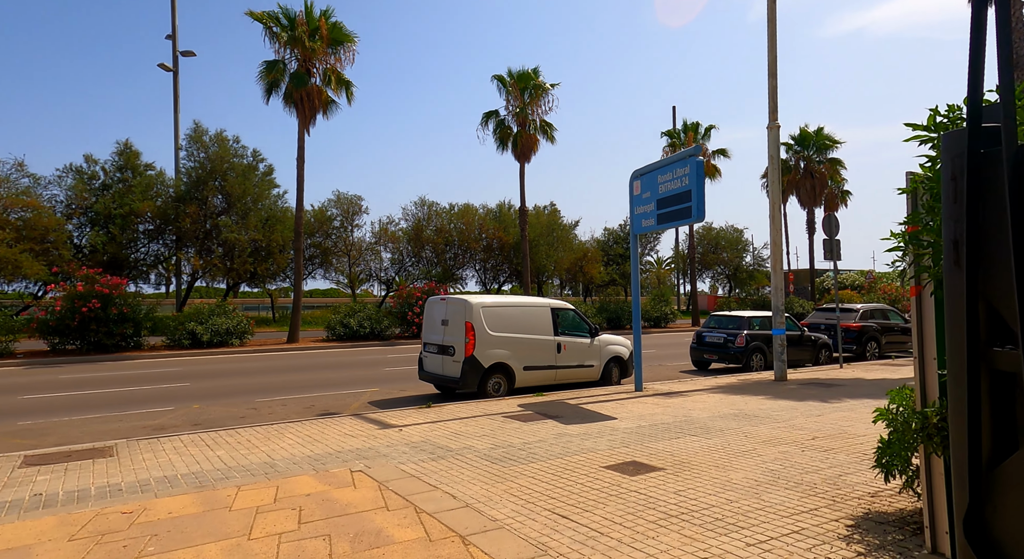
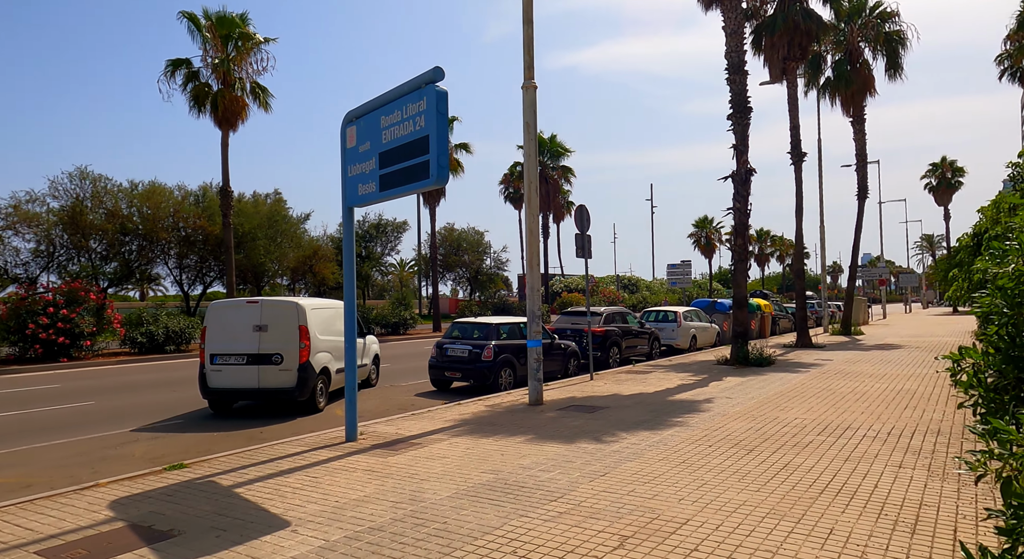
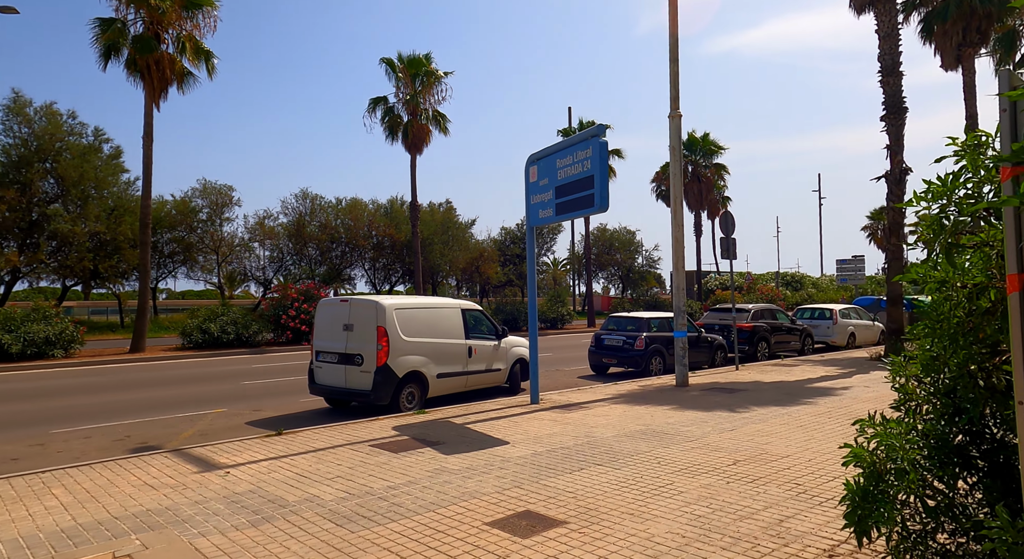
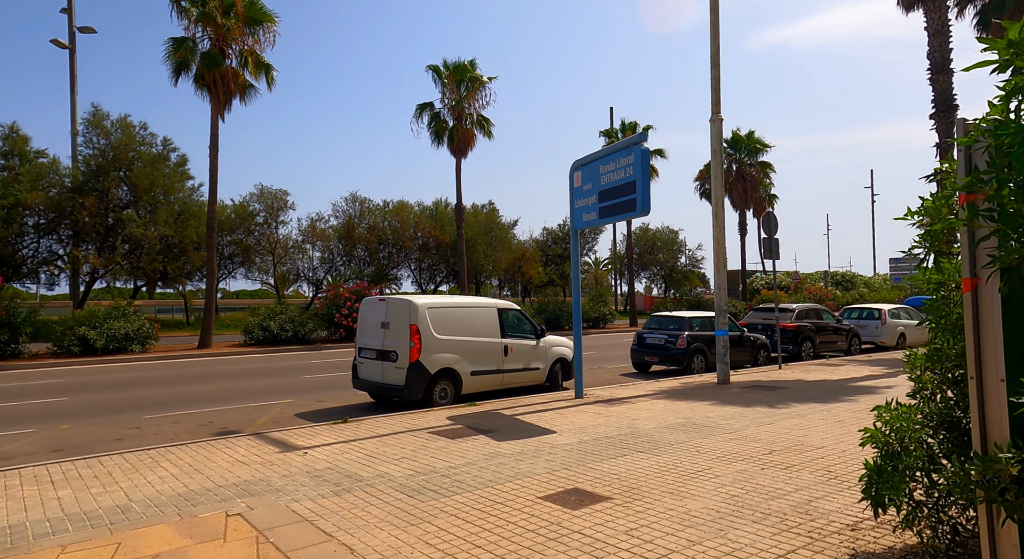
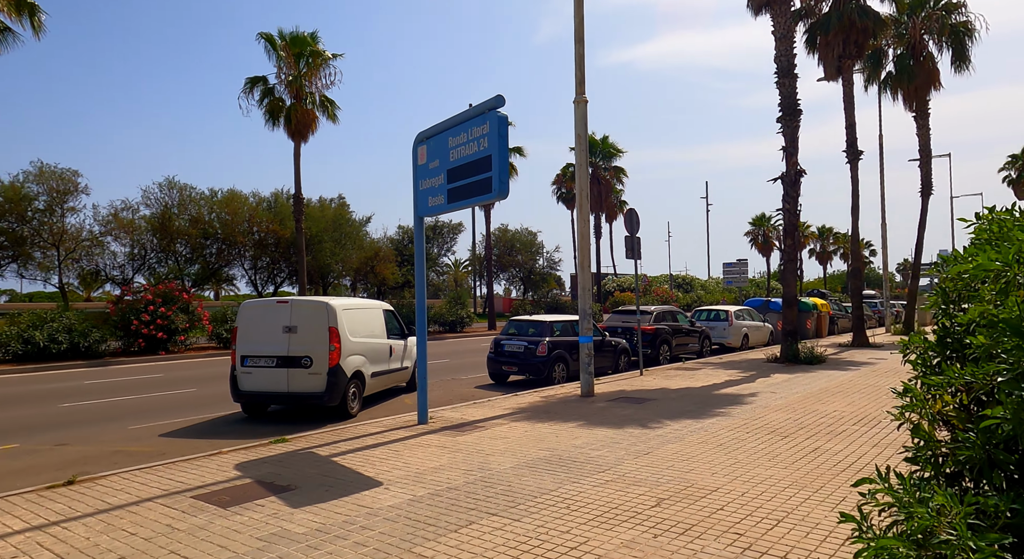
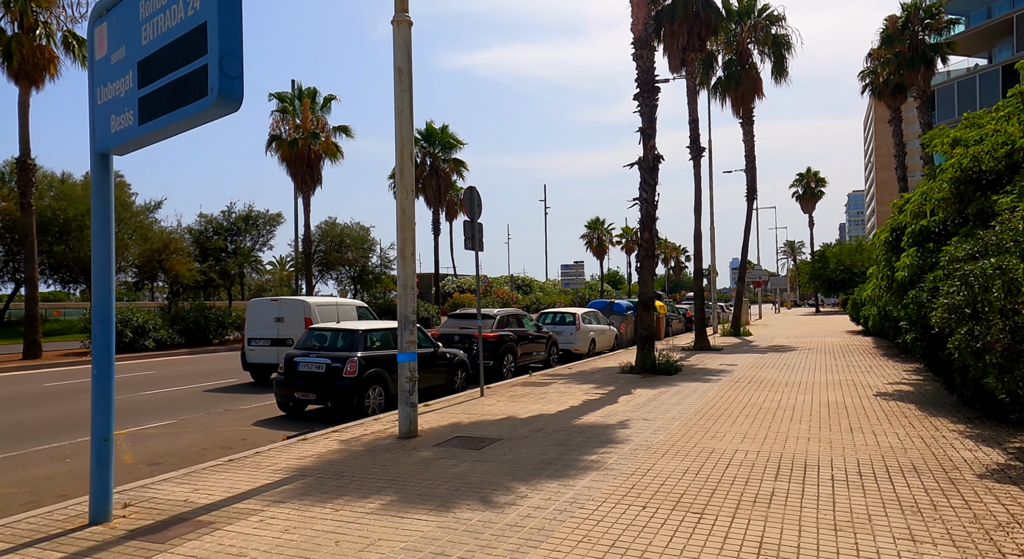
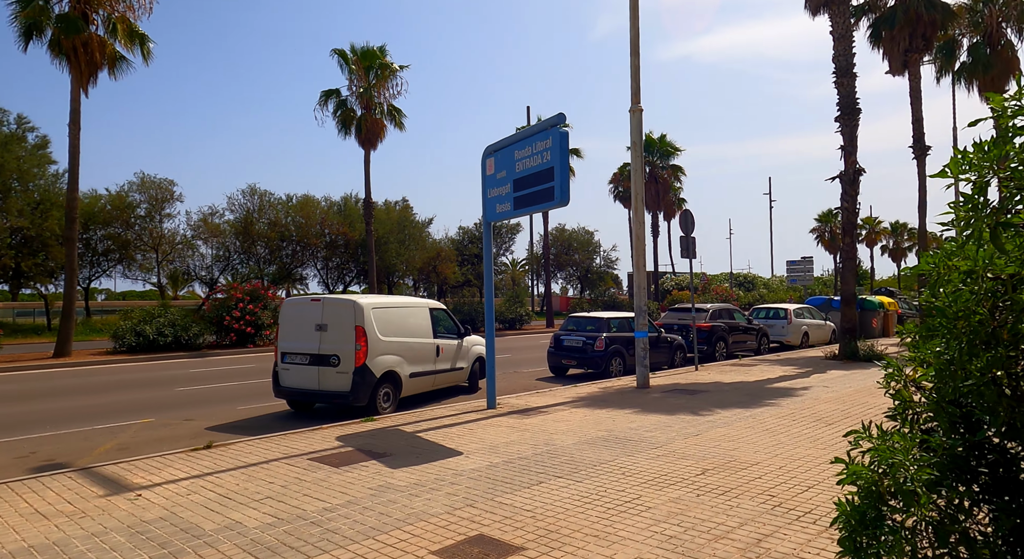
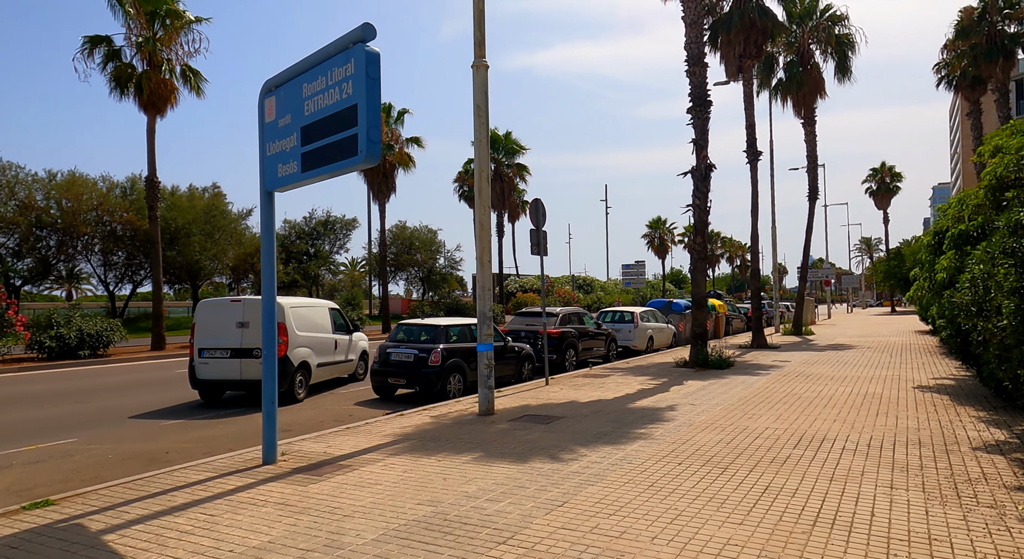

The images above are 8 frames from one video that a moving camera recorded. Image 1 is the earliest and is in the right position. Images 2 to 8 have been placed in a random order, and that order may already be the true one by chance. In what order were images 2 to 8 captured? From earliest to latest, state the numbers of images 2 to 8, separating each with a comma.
4, 3, 7, 5, 2, 8, 6
